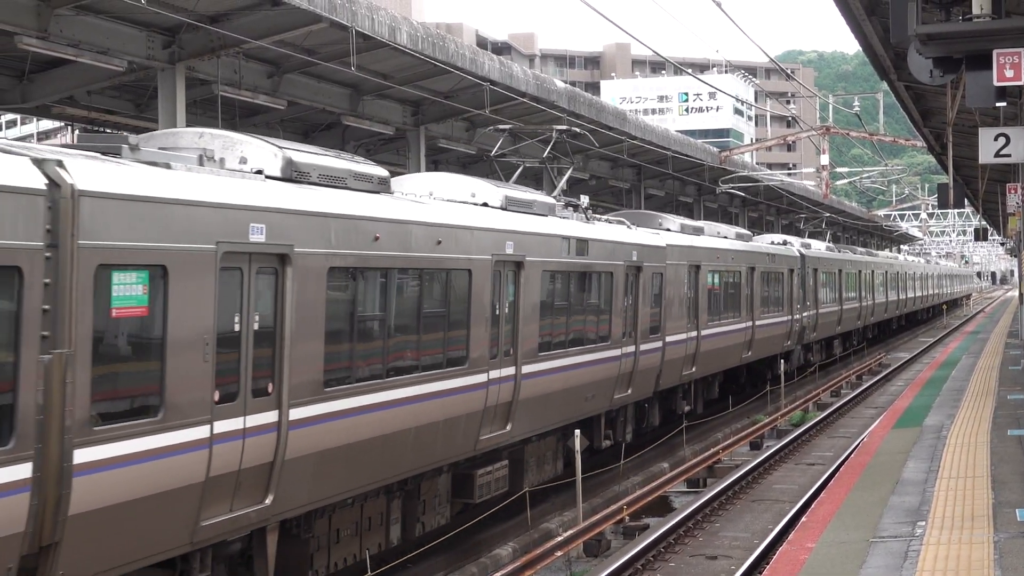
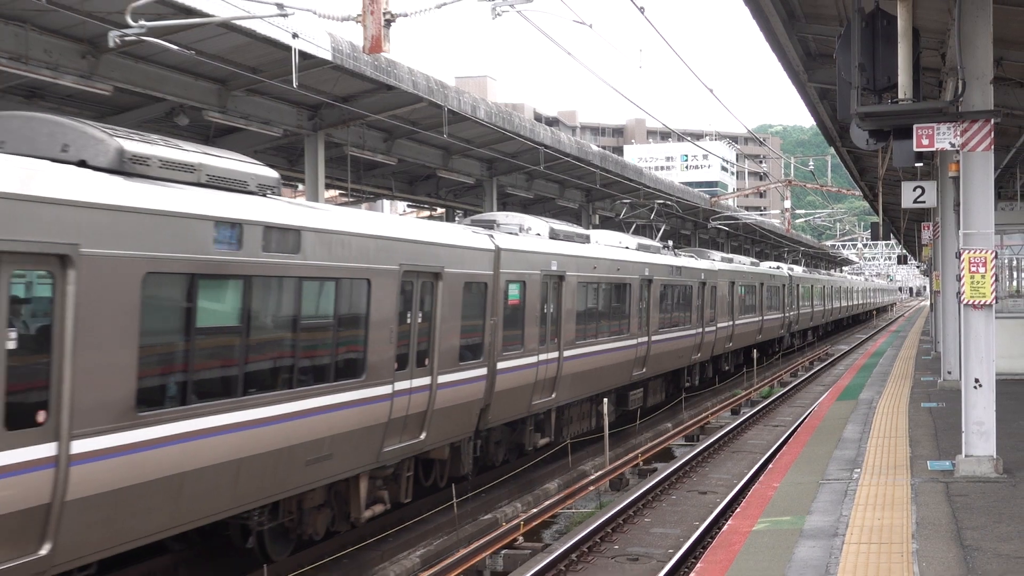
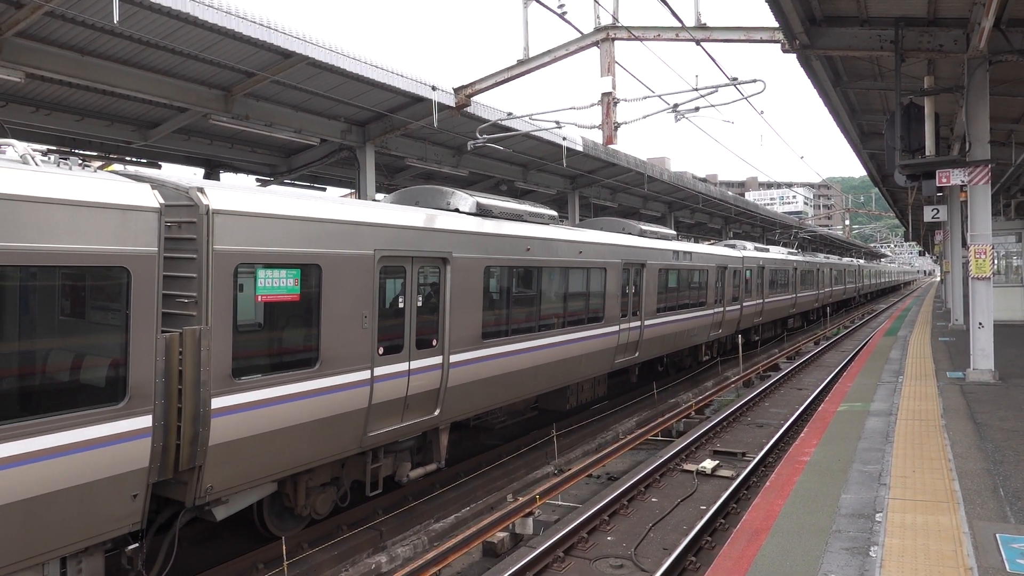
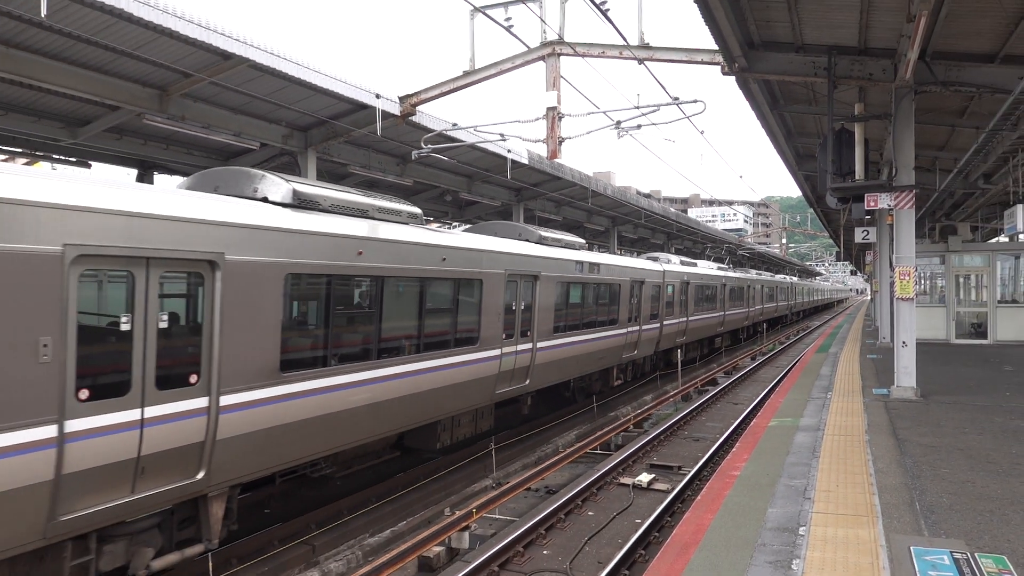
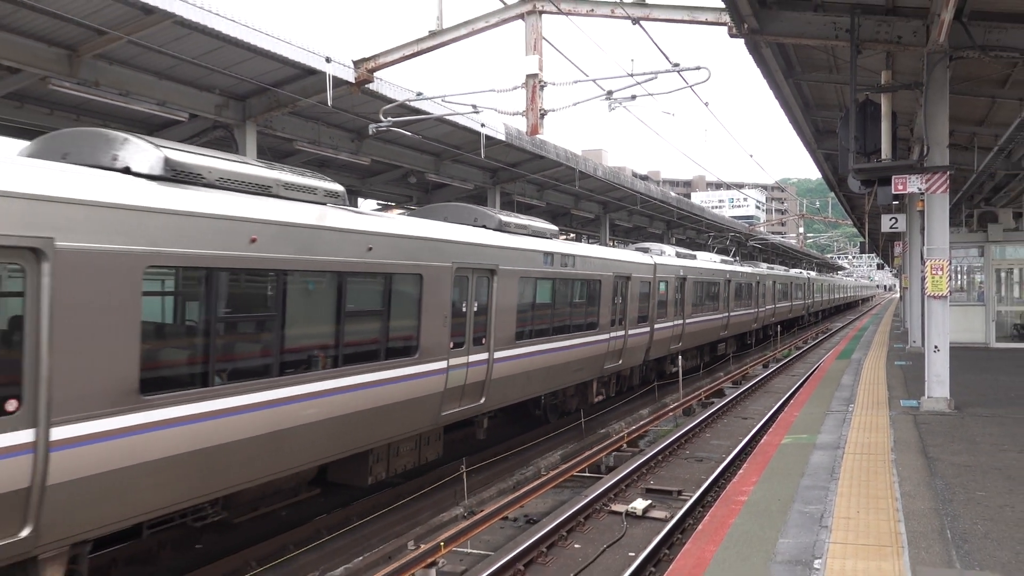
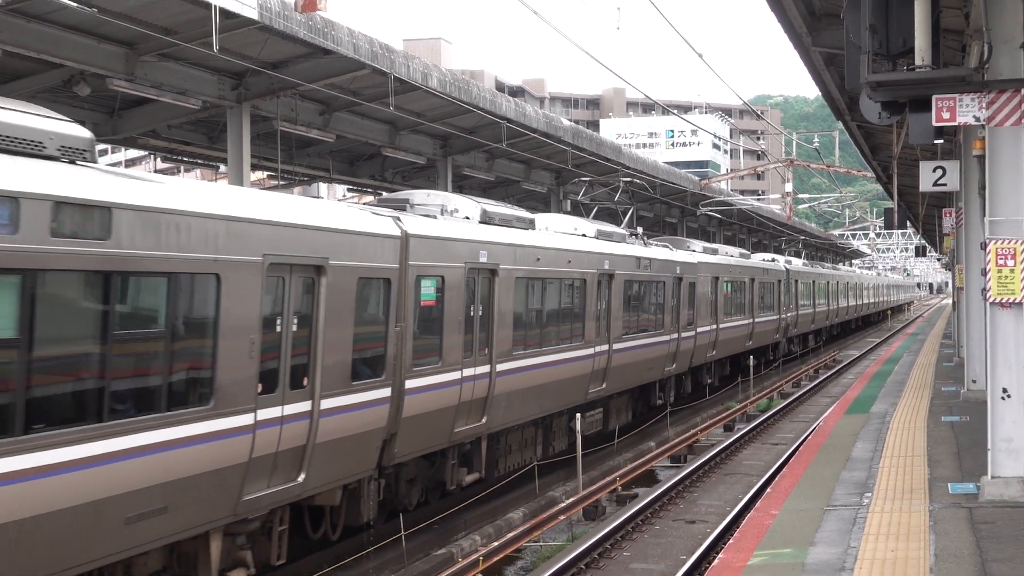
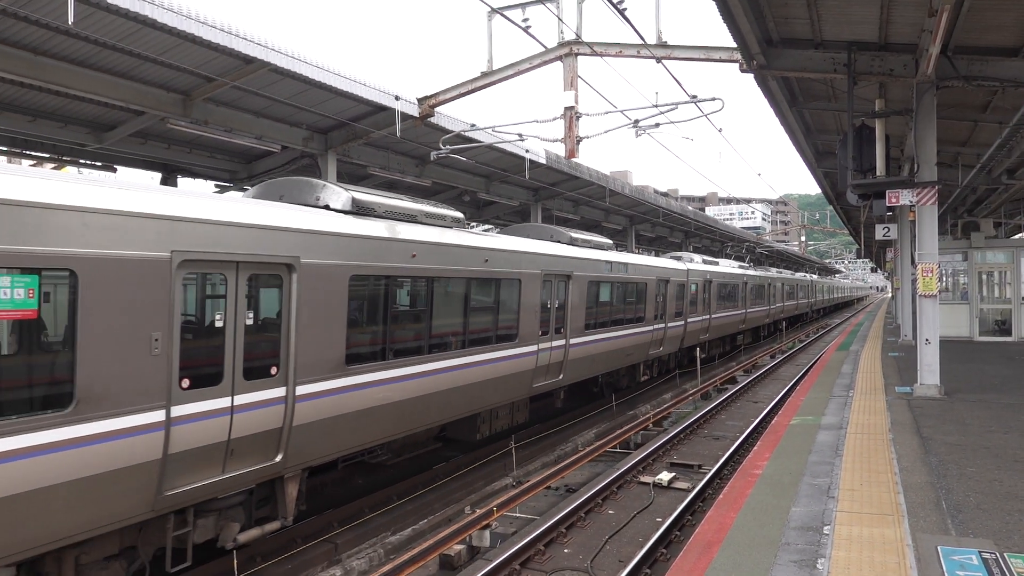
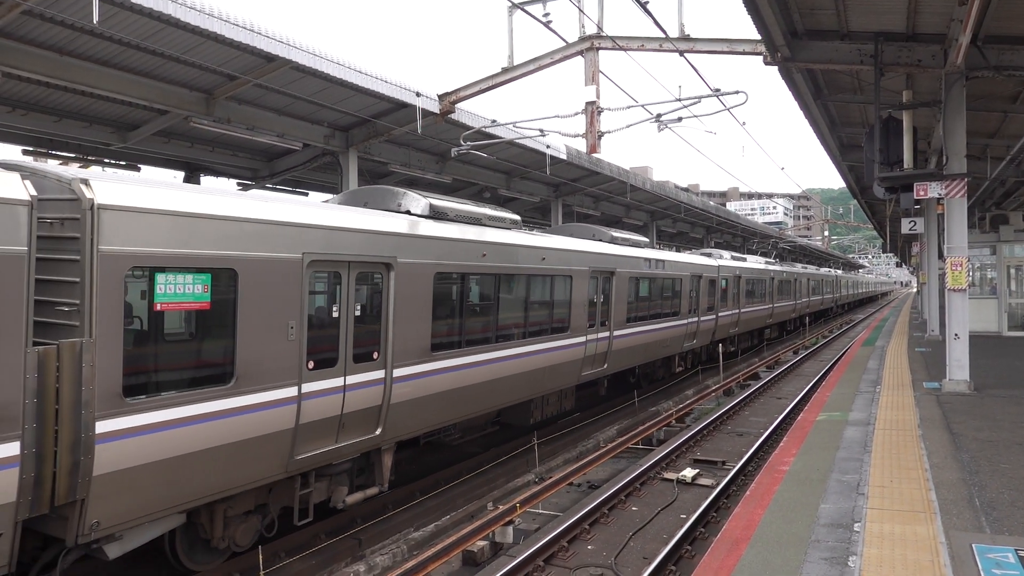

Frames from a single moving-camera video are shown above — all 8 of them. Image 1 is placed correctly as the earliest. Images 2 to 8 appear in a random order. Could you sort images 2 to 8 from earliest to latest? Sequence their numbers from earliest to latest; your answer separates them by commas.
6, 2, 5, 4, 7, 8, 3
